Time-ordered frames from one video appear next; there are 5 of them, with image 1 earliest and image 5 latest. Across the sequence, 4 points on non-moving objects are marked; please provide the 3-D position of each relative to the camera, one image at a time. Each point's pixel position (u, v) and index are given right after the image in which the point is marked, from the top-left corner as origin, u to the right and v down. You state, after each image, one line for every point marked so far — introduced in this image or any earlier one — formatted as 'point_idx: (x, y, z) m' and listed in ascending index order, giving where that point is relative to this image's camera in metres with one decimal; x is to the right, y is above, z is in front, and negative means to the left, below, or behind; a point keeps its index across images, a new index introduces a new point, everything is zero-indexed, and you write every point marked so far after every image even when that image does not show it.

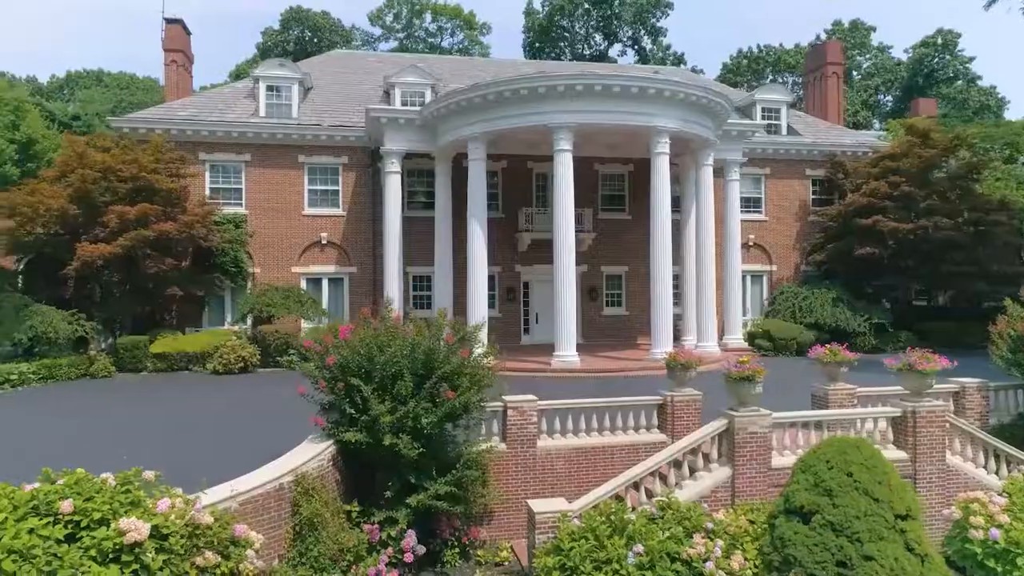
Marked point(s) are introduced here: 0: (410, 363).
0: (-1.2, -0.9, +8.6) m
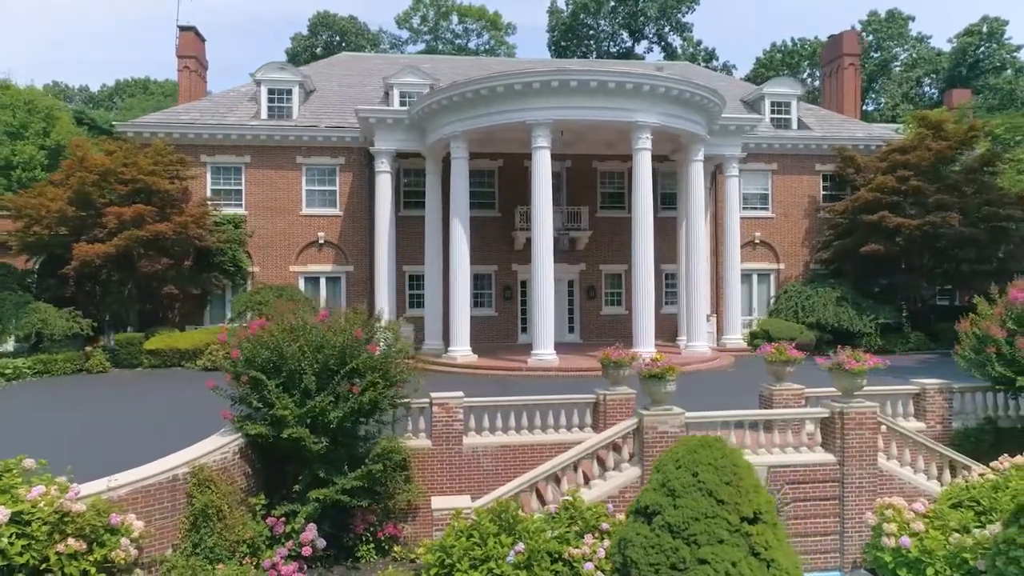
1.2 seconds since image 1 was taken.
0: (-2.4, -0.8, +8.7) m
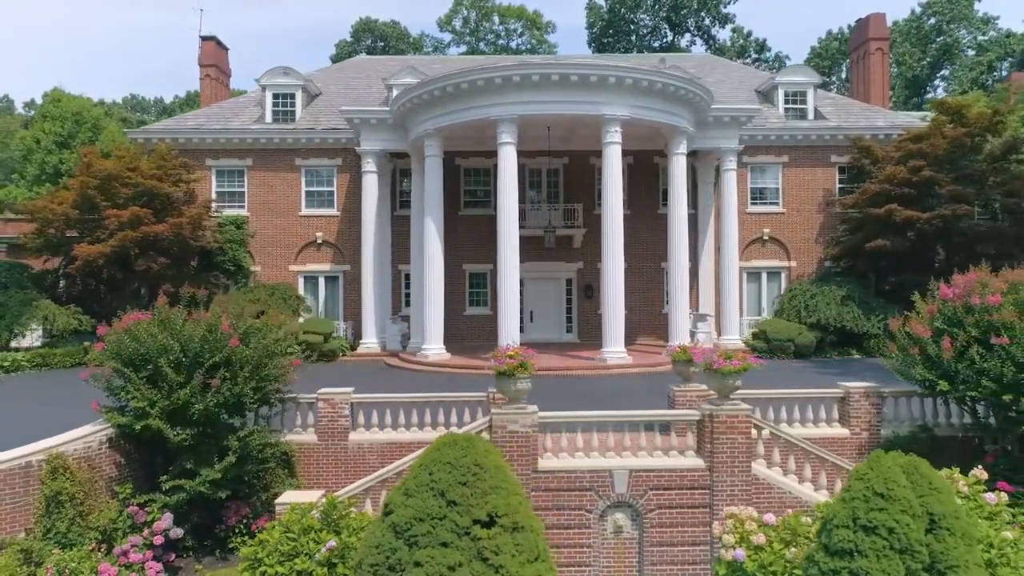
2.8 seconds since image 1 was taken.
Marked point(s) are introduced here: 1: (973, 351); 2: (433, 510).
0: (-4.1, -0.8, +8.9) m
1: (+5.8, -0.8, +9.0) m
2: (-0.6, -1.6, +5.3) m
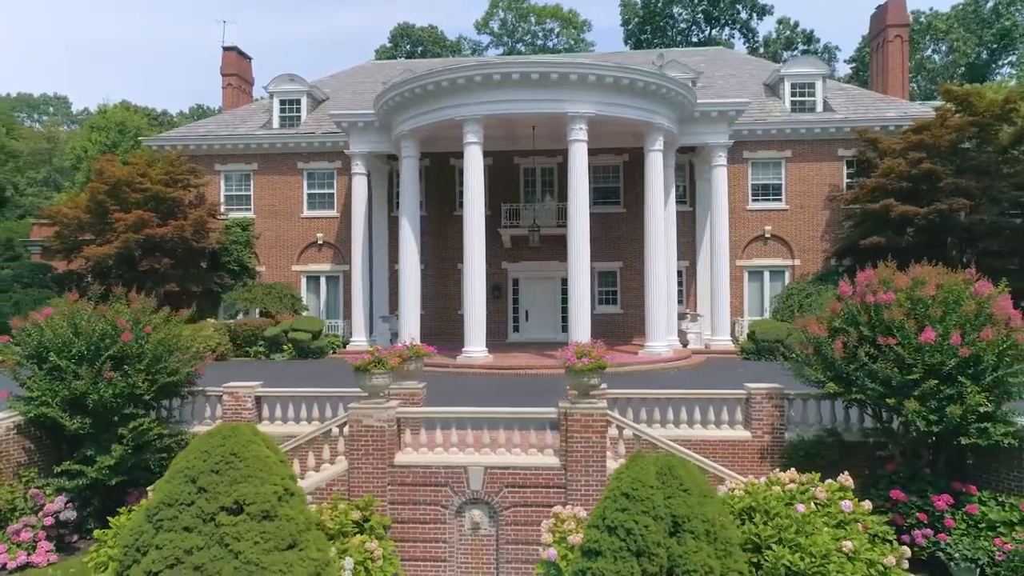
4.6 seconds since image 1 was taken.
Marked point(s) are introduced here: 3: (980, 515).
0: (-5.7, -0.7, +9.4) m
1: (+4.2, -0.8, +8.6) m
2: (-2.5, -1.6, +5.5) m
3: (+5.3, -2.6, +8.0) m
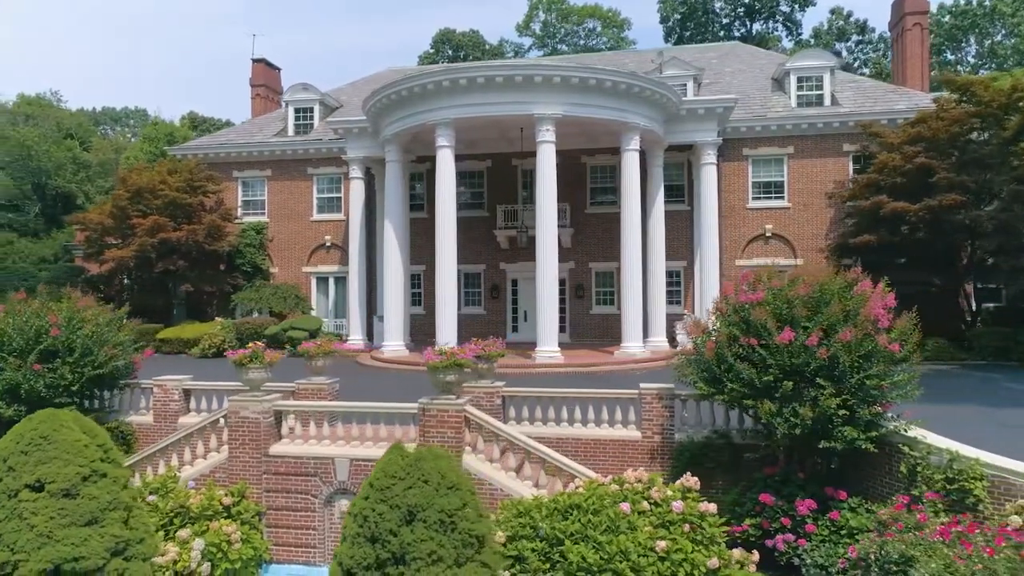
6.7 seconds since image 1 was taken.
0: (-7.1, -0.7, +10.3) m
1: (+2.6, -0.8, +8.4) m
2: (-4.5, -1.6, +6.1) m
3: (+3.6, -2.5, +7.8) m
